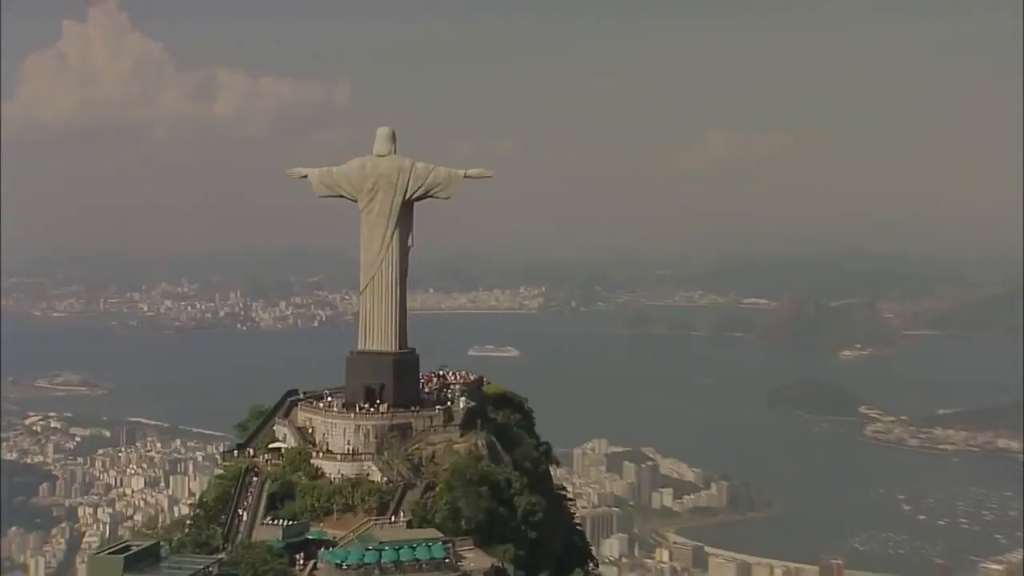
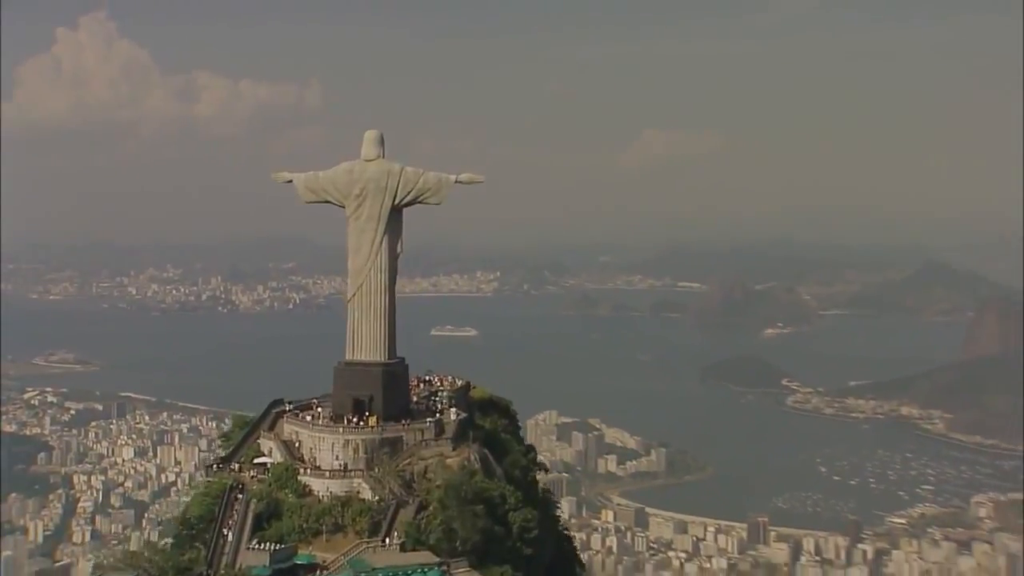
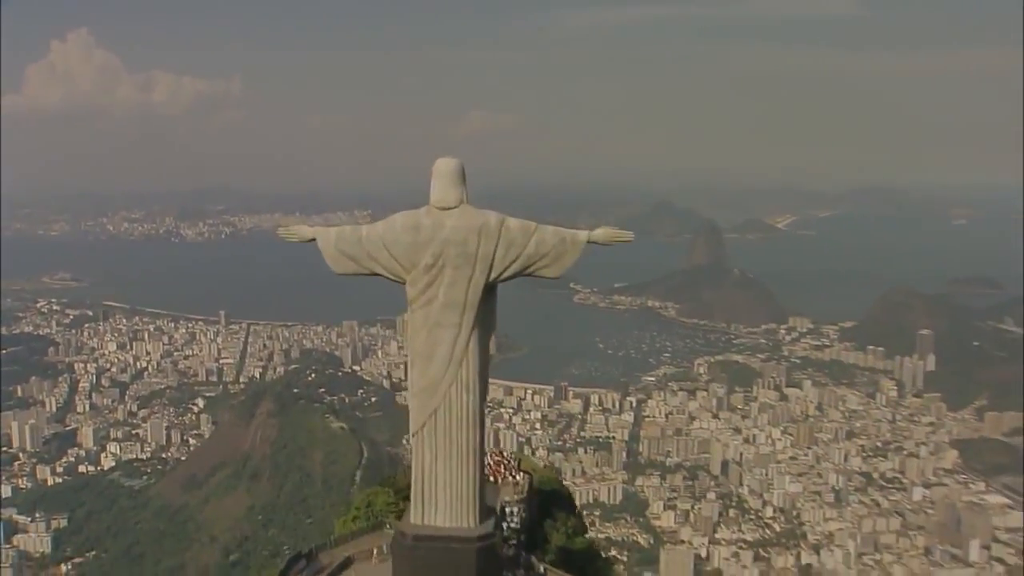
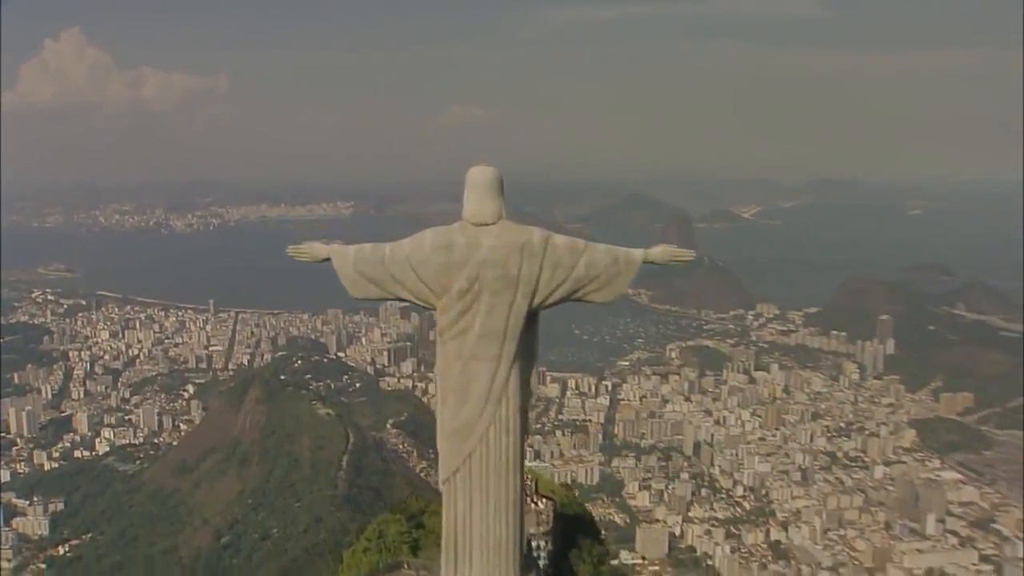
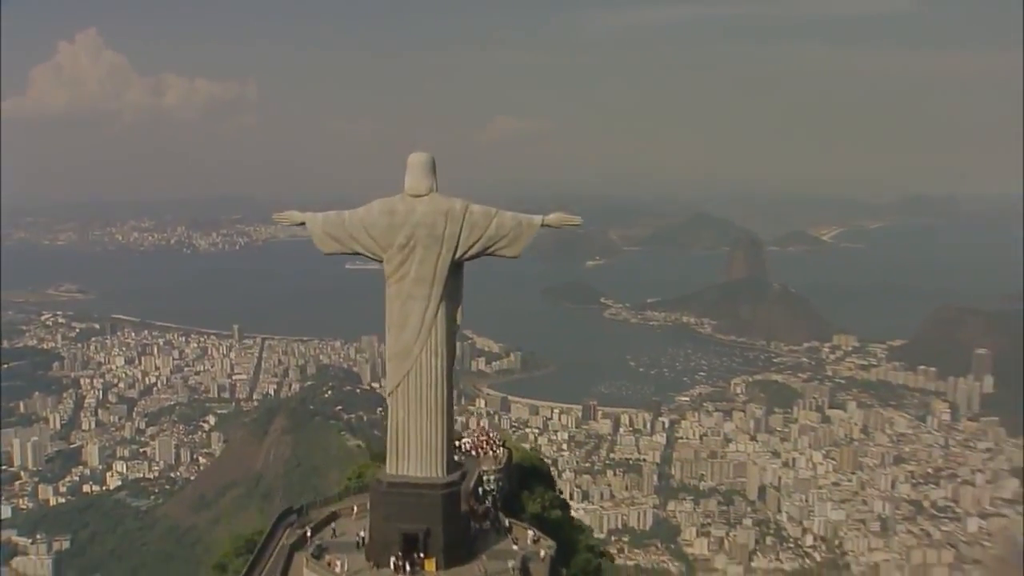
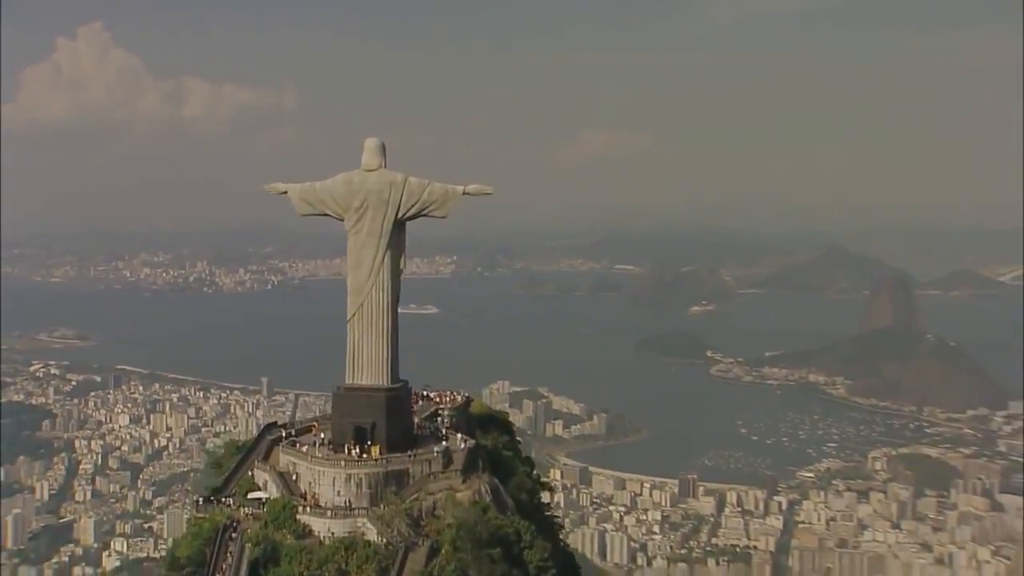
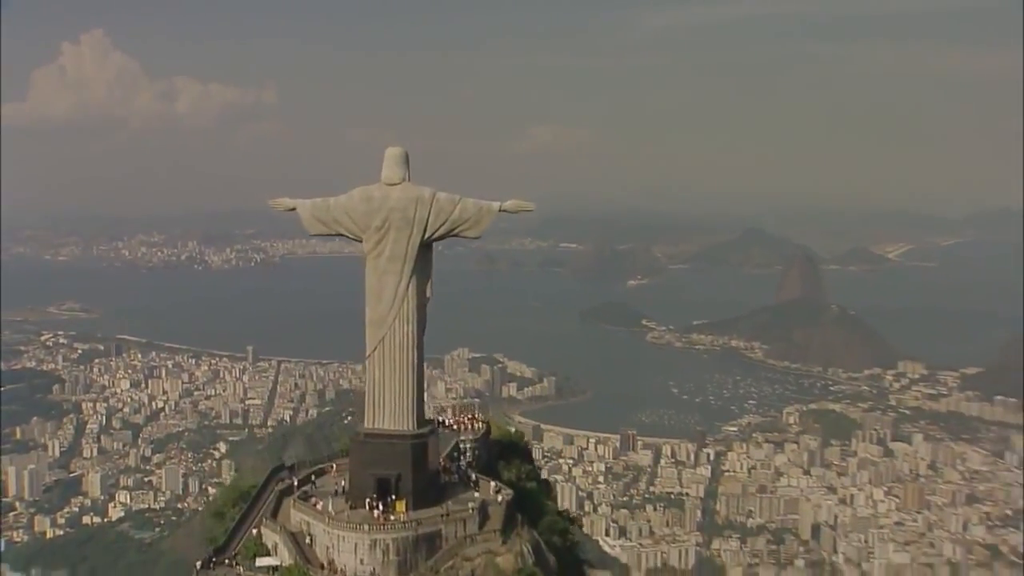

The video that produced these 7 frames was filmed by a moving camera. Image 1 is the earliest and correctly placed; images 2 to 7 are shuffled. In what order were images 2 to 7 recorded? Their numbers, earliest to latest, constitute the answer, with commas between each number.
2, 6, 7, 5, 3, 4
